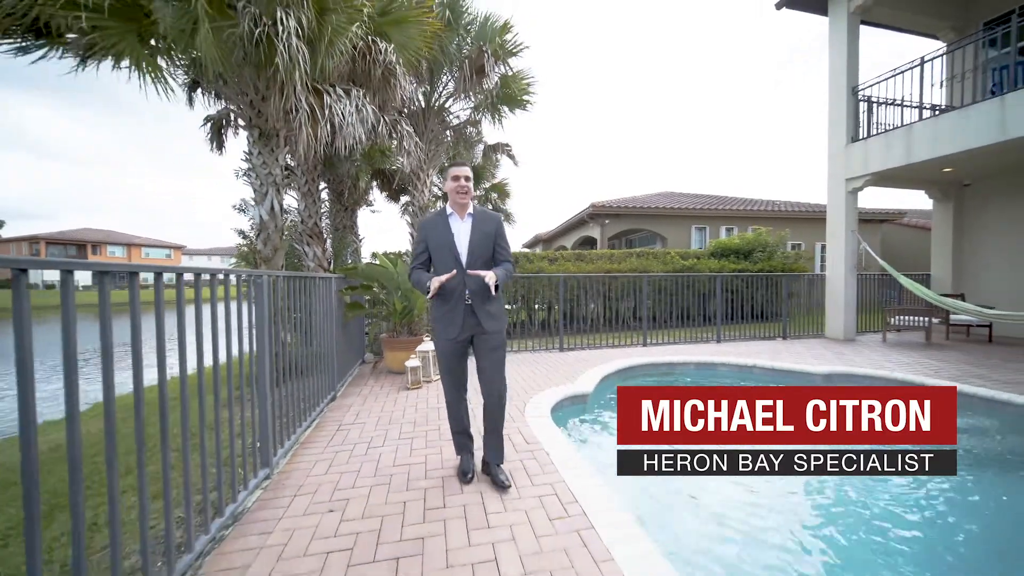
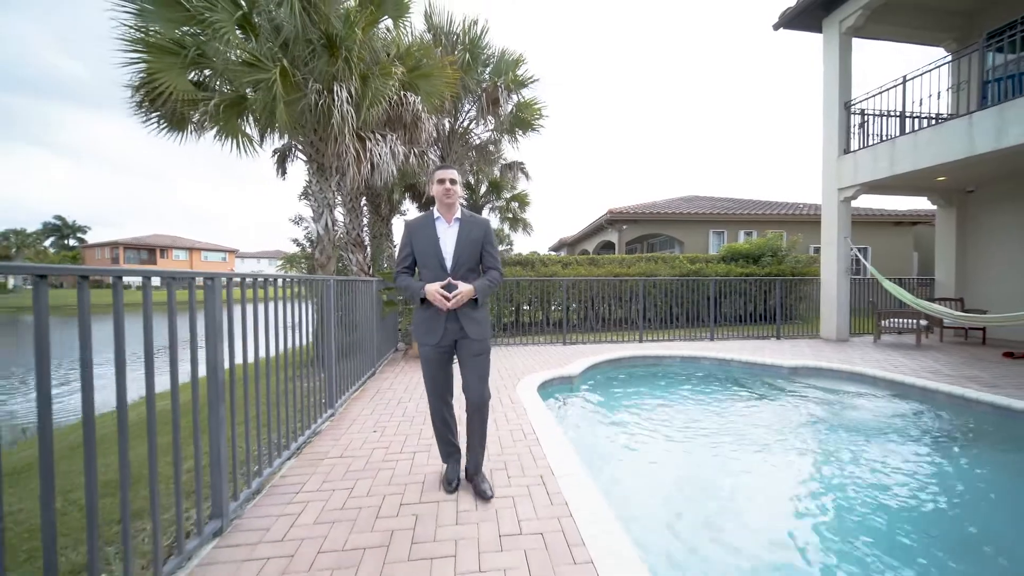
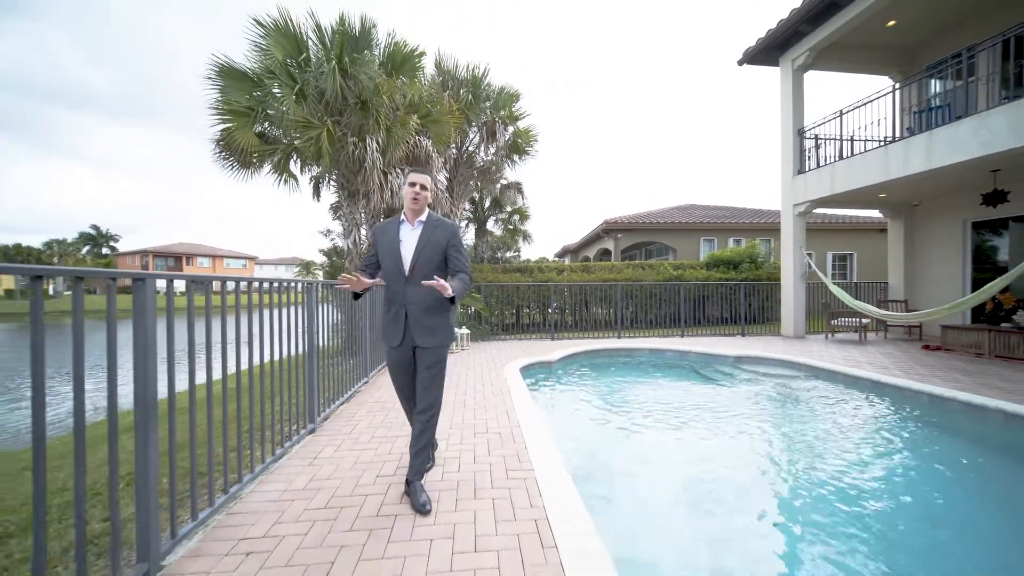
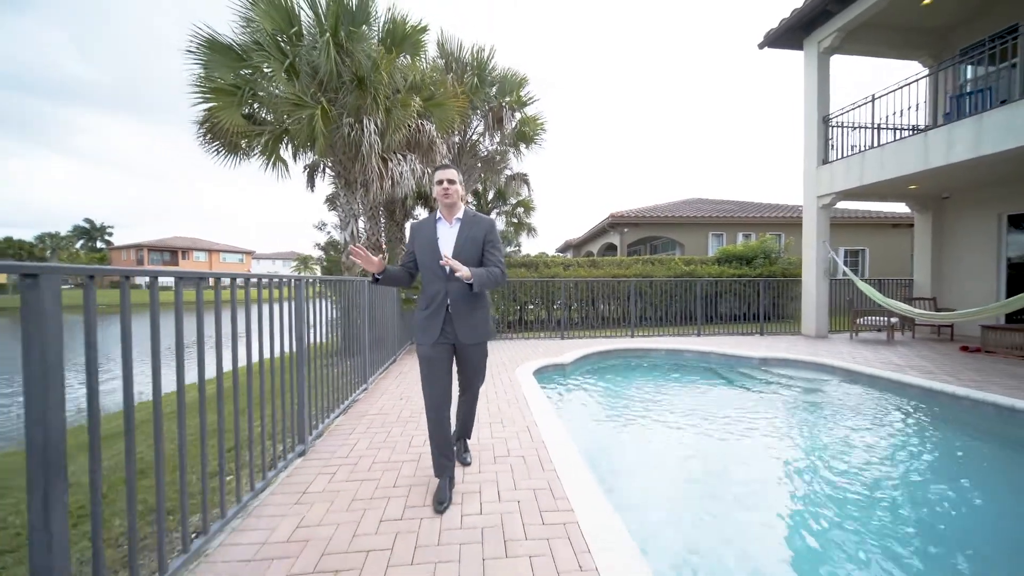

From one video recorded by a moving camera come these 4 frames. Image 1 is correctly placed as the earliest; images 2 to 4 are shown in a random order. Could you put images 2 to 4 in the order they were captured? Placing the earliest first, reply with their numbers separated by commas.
2, 4, 3
